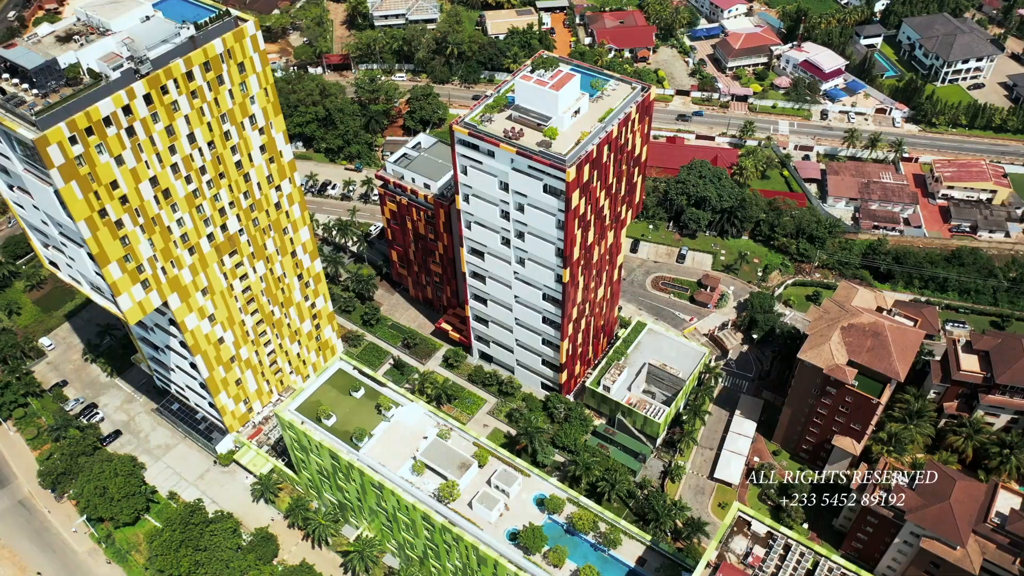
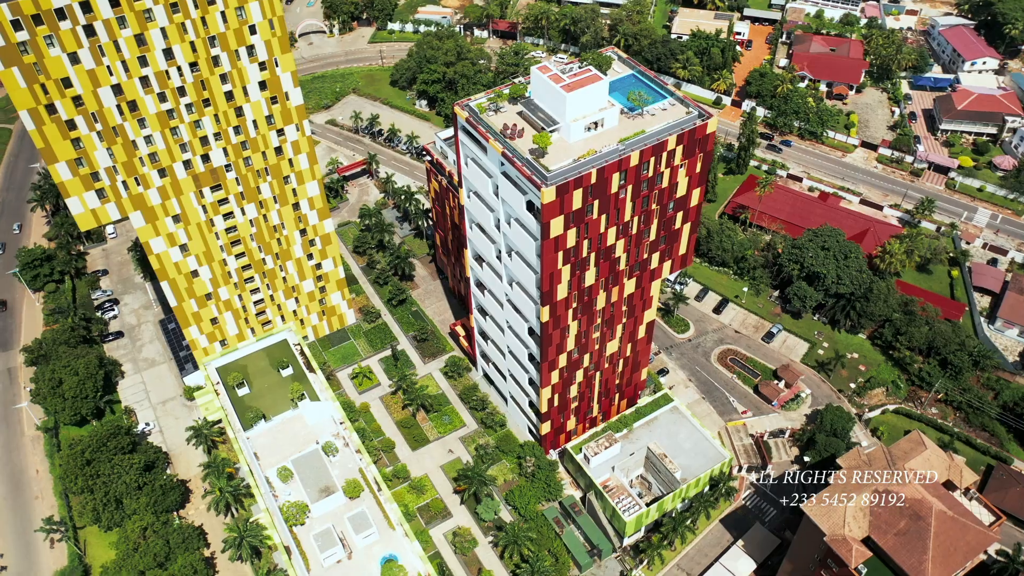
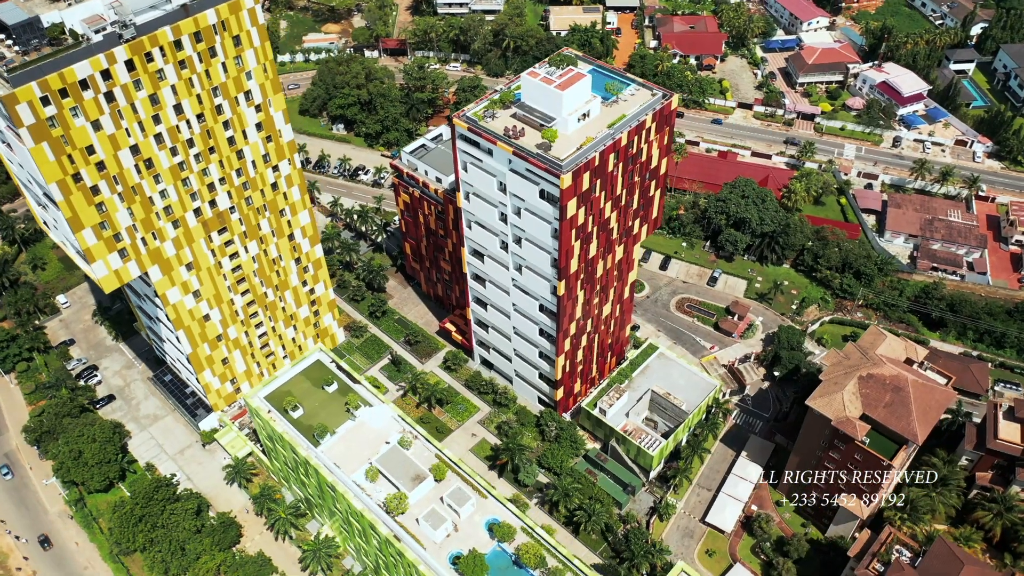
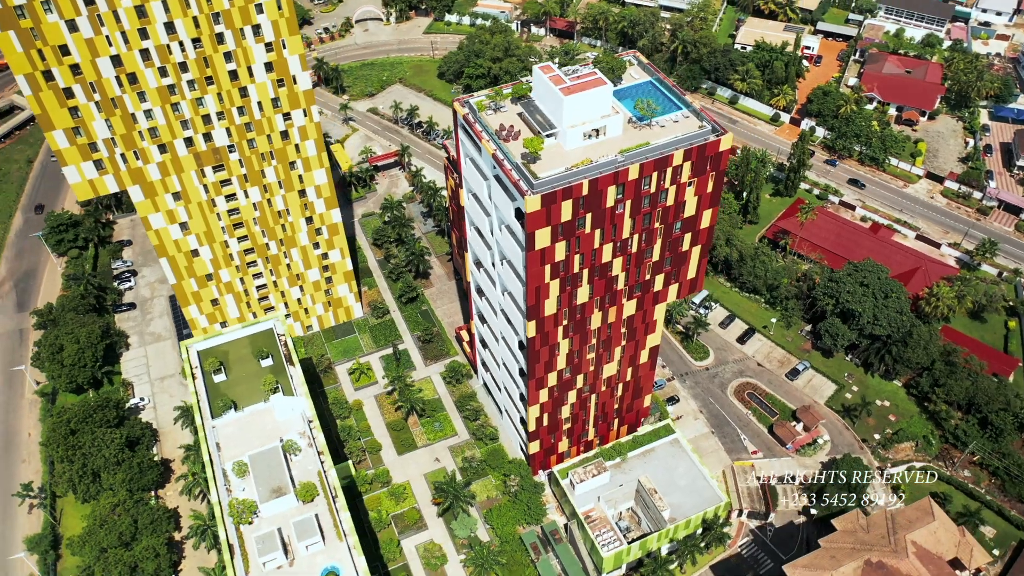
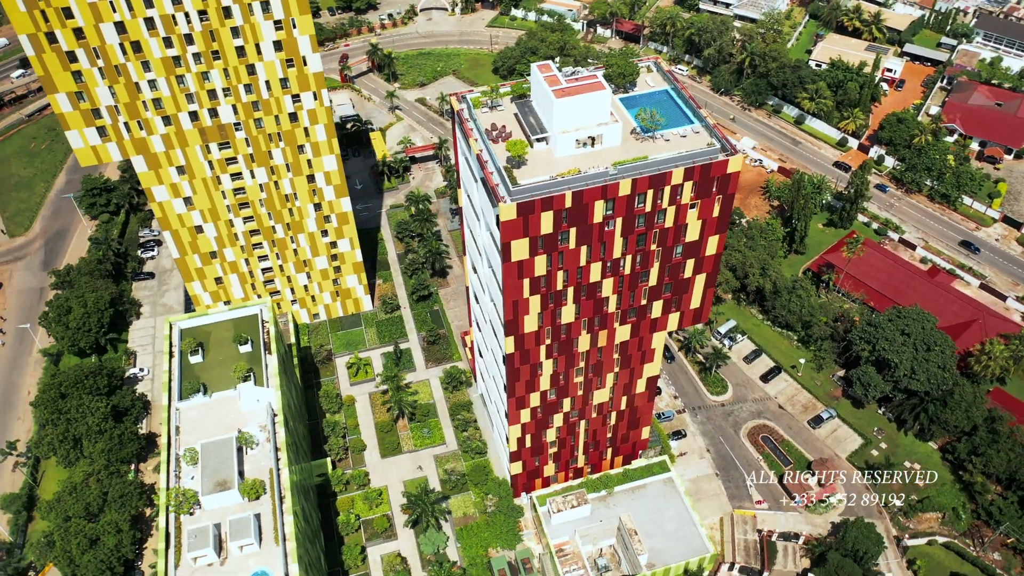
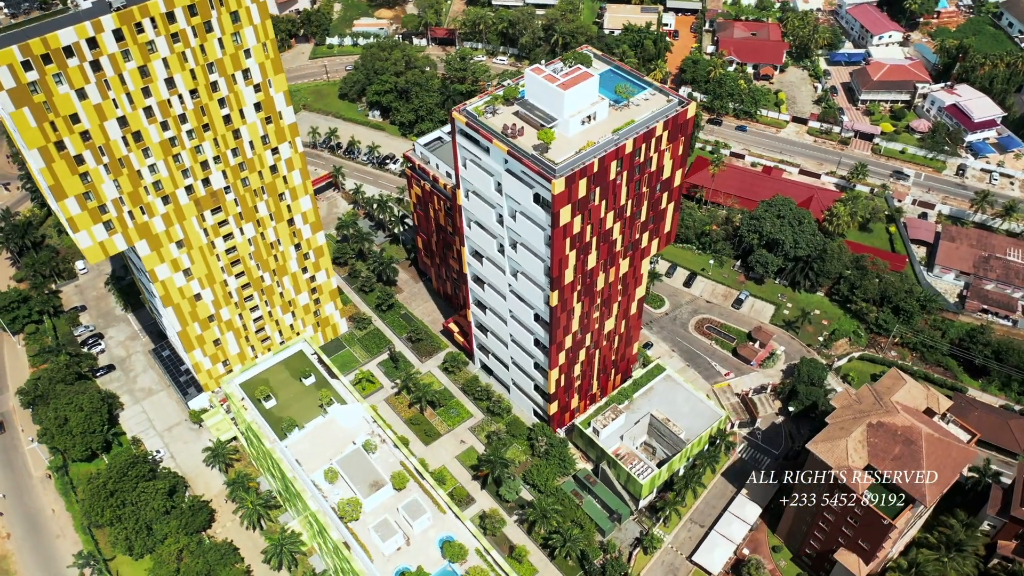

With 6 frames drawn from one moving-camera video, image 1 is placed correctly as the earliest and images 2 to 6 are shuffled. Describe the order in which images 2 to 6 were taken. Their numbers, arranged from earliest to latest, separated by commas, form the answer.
3, 6, 2, 4, 5
